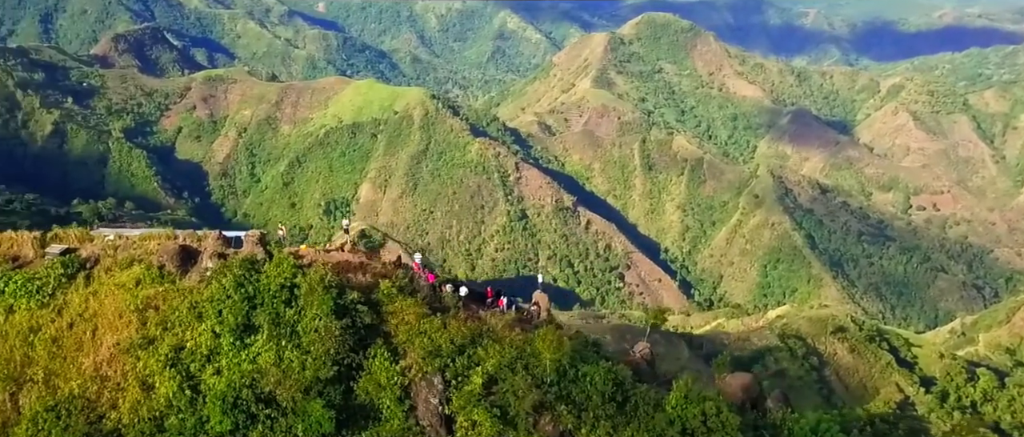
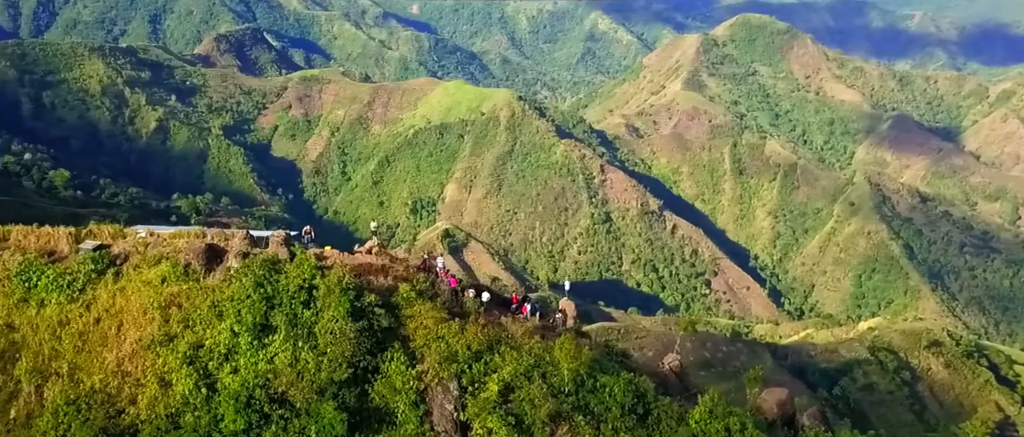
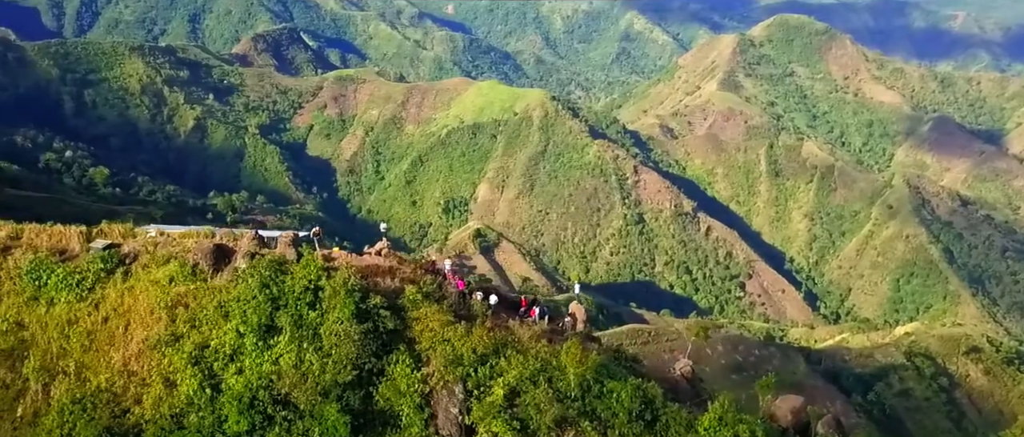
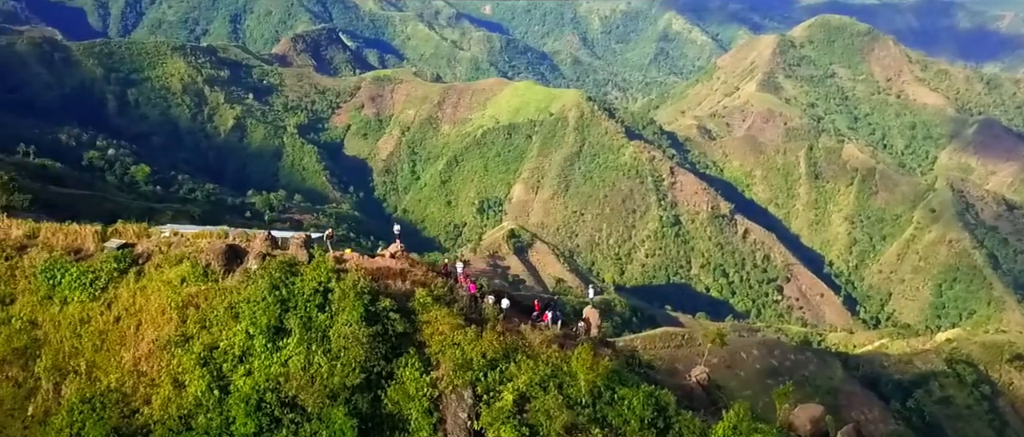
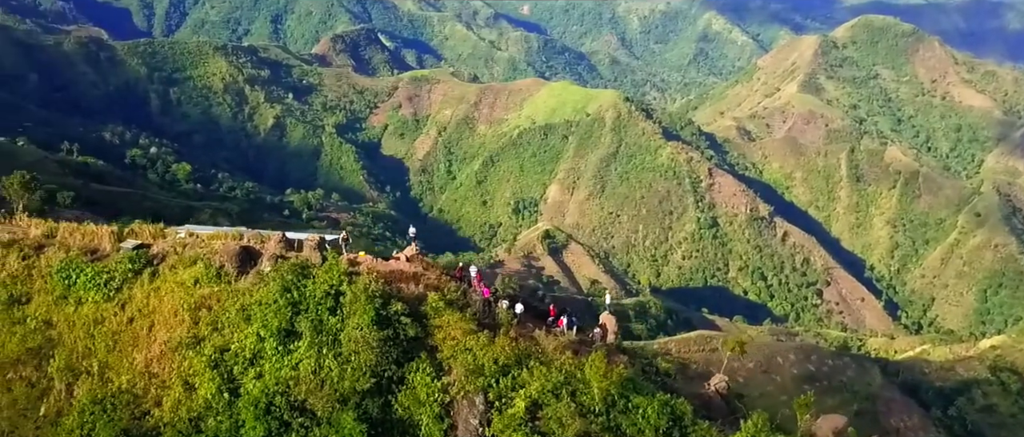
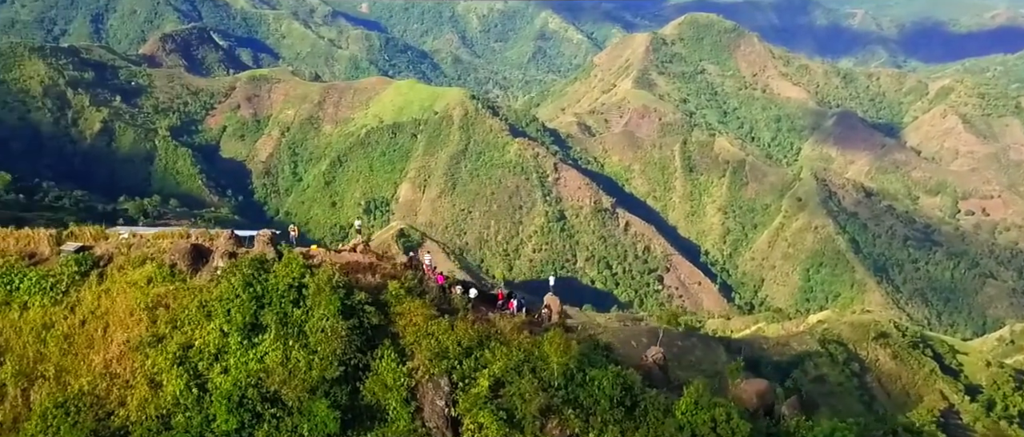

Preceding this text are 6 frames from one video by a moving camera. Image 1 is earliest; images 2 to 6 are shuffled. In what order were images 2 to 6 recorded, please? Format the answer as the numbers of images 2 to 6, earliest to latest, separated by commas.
6, 2, 3, 4, 5
